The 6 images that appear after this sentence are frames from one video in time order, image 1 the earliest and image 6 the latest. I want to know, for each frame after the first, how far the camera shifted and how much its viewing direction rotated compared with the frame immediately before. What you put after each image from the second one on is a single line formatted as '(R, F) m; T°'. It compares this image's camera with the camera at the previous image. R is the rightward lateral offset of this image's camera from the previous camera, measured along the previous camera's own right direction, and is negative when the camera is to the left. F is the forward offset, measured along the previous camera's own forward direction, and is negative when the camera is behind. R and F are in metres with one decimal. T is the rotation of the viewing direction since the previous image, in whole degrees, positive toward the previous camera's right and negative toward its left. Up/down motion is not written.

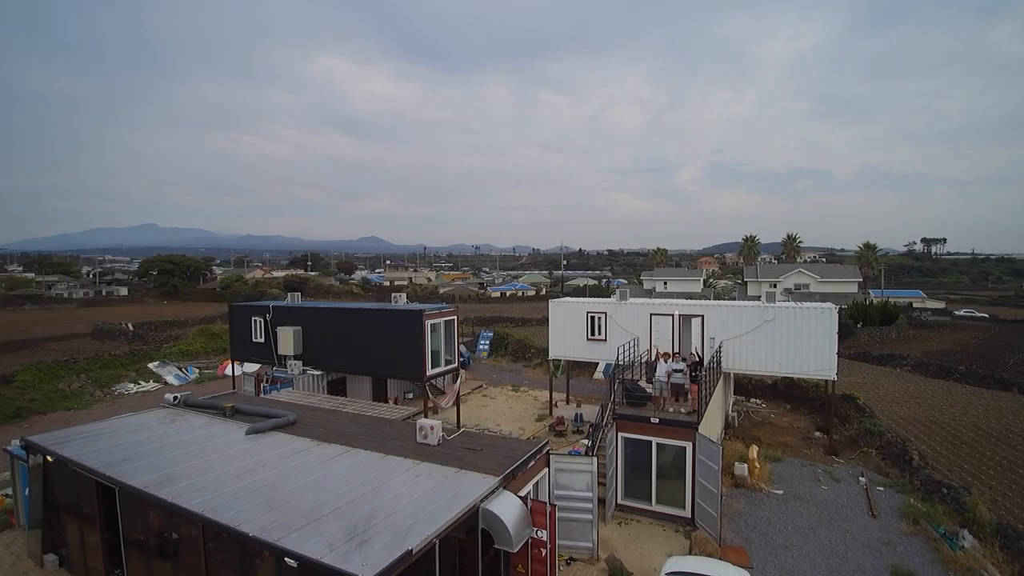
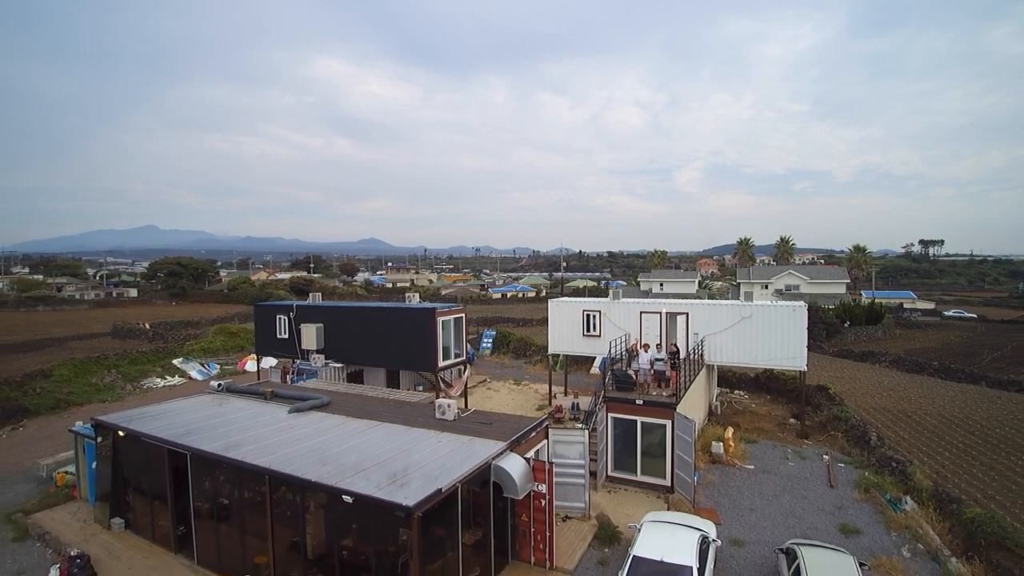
(-0.1, -1.2) m; 0°
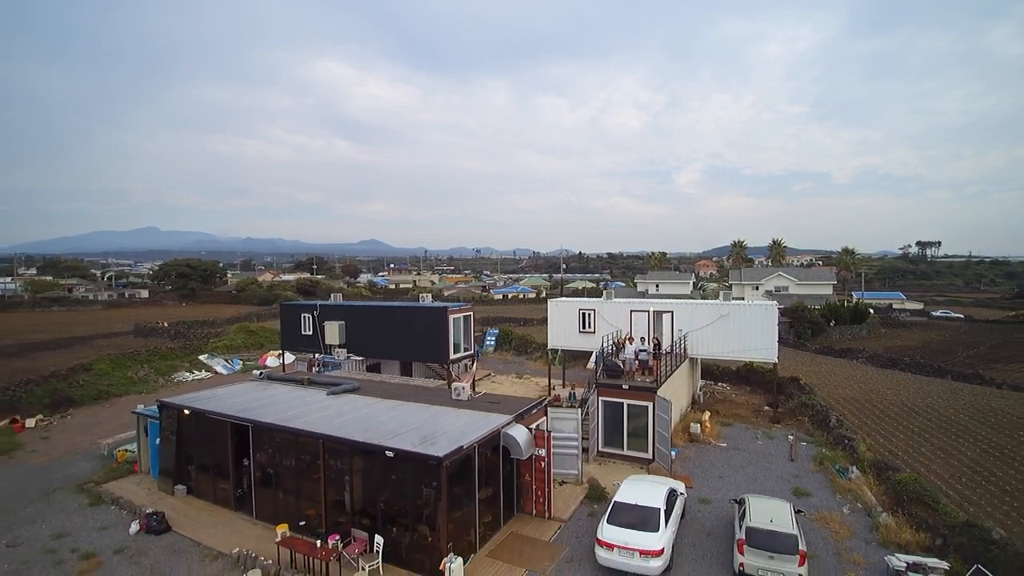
(-0.1, -1.5) m; 0°
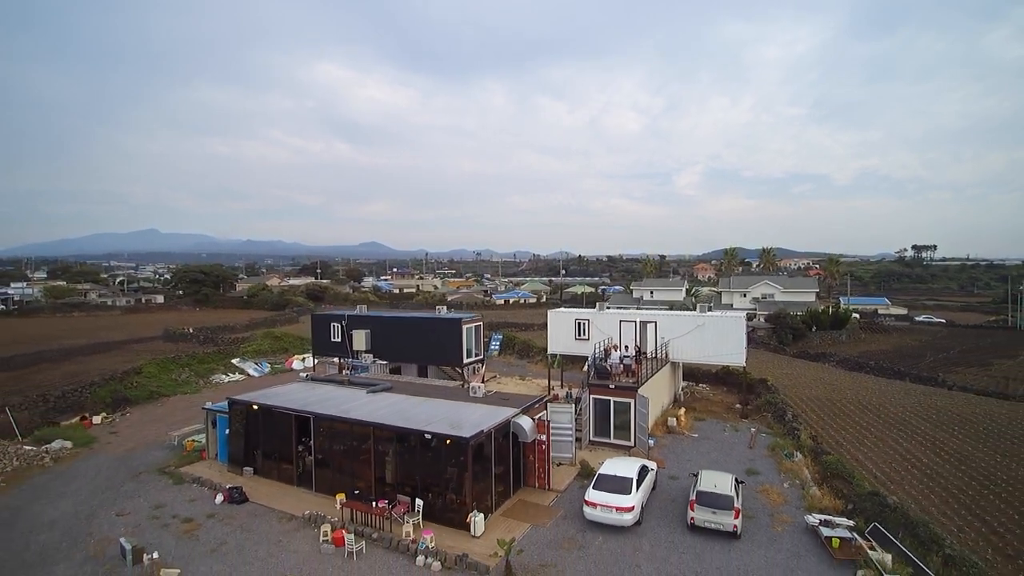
(-0.1, -2.2) m; 0°
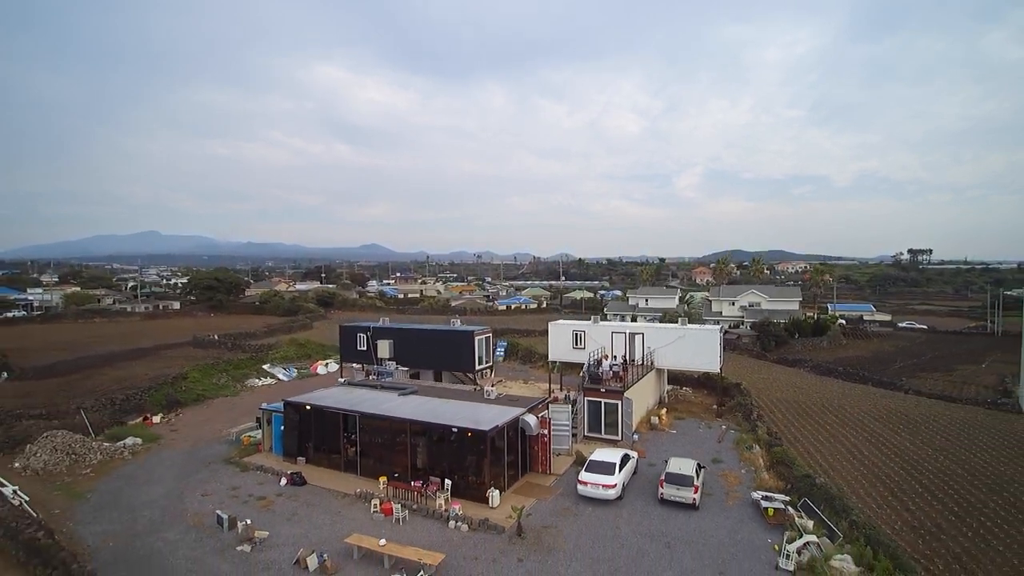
(-0.2, -2.4) m; 0°
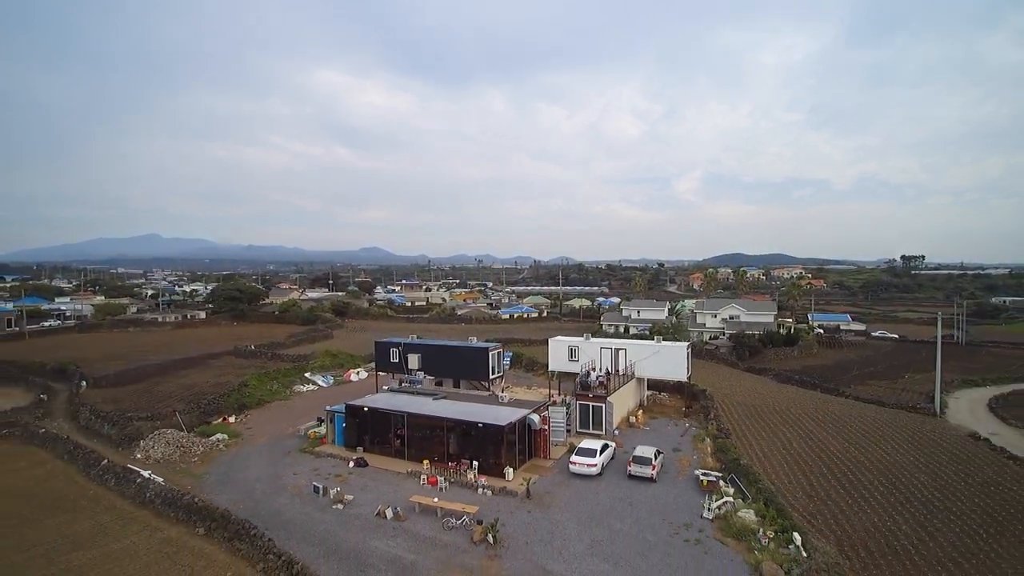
(-0.3, -4.3) m; 0°
